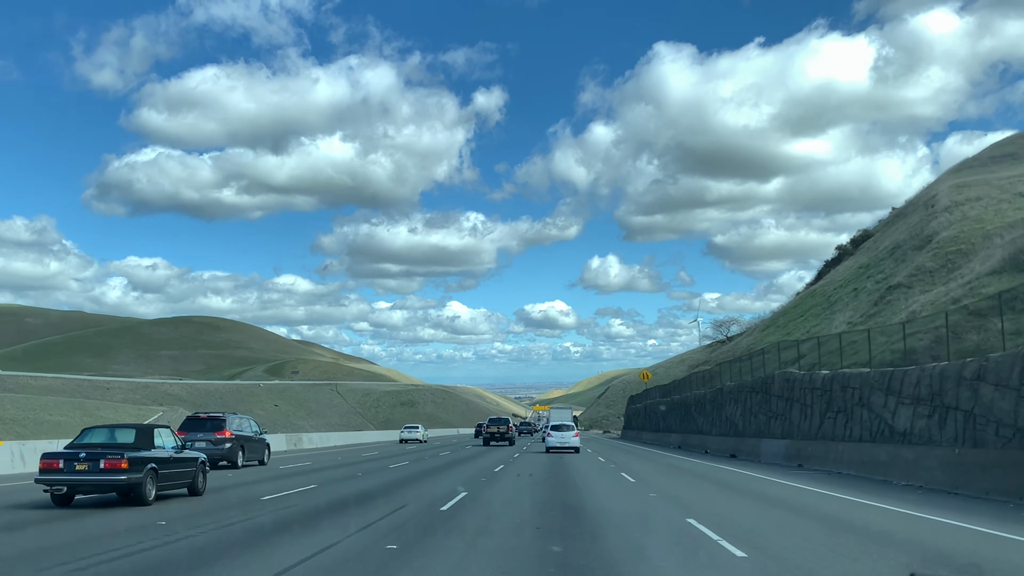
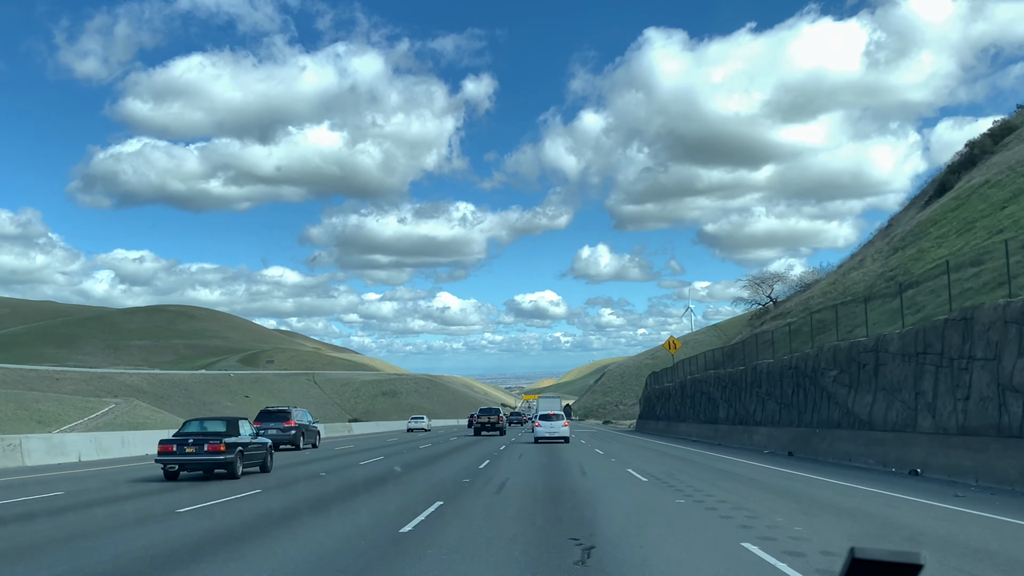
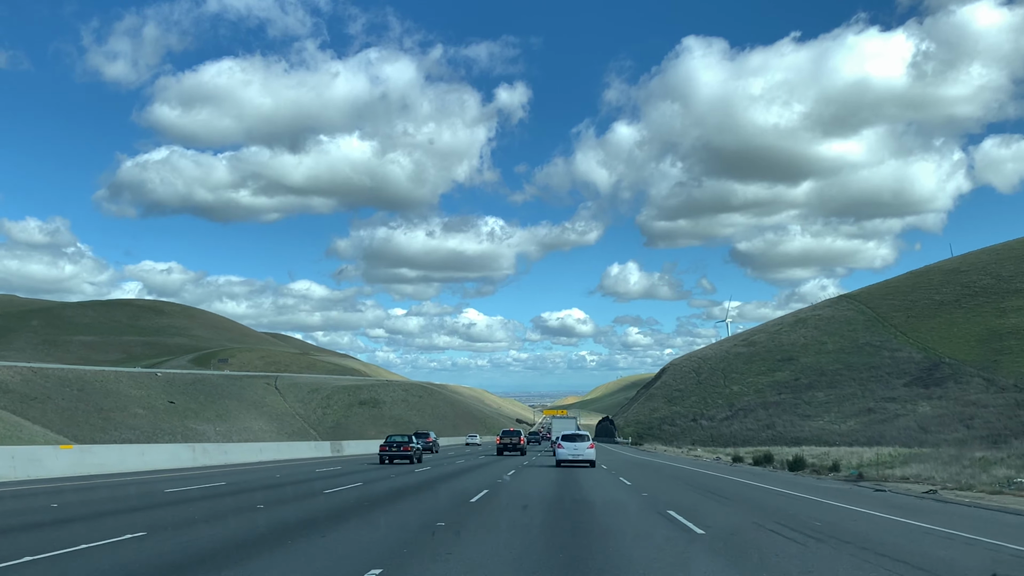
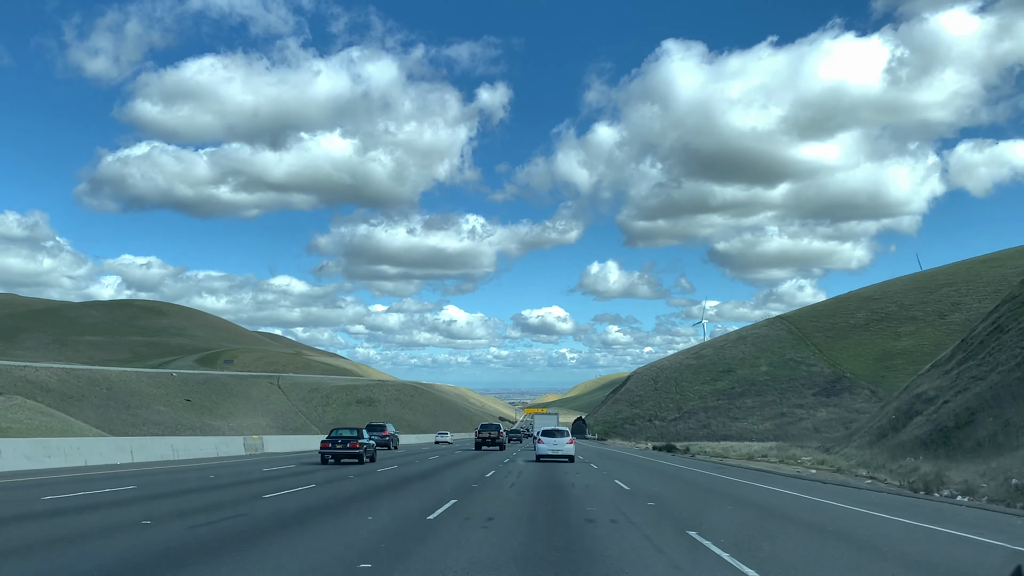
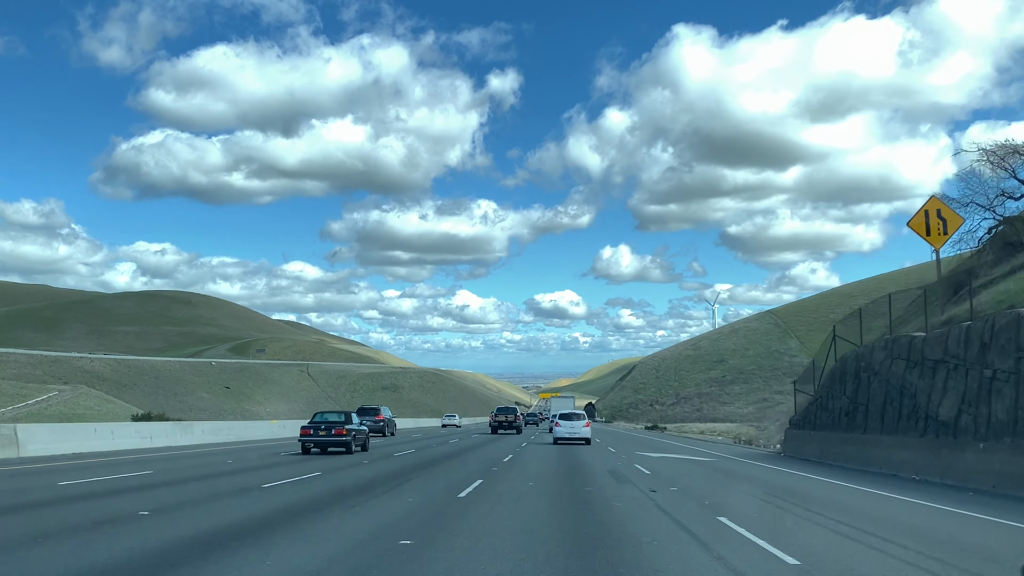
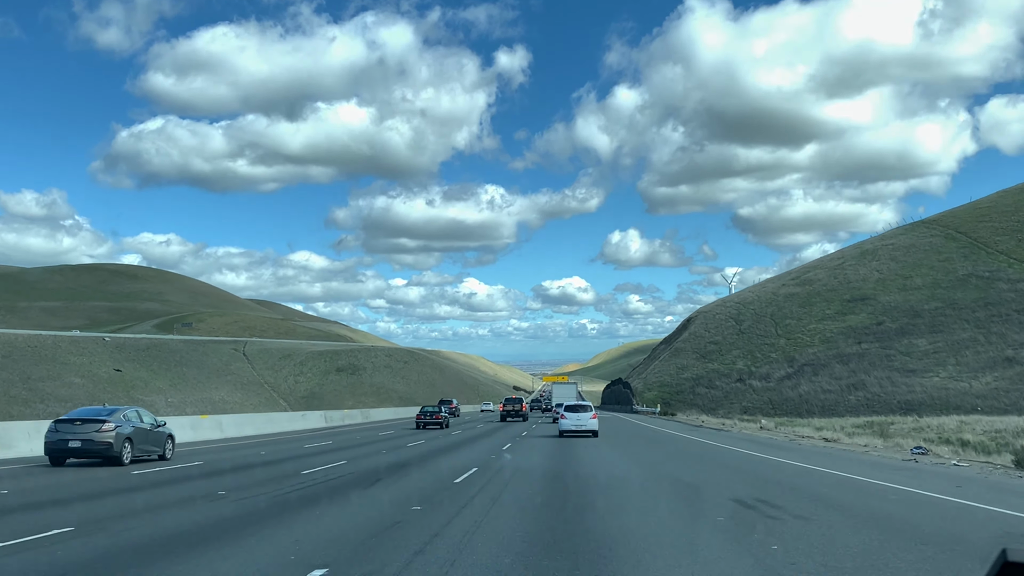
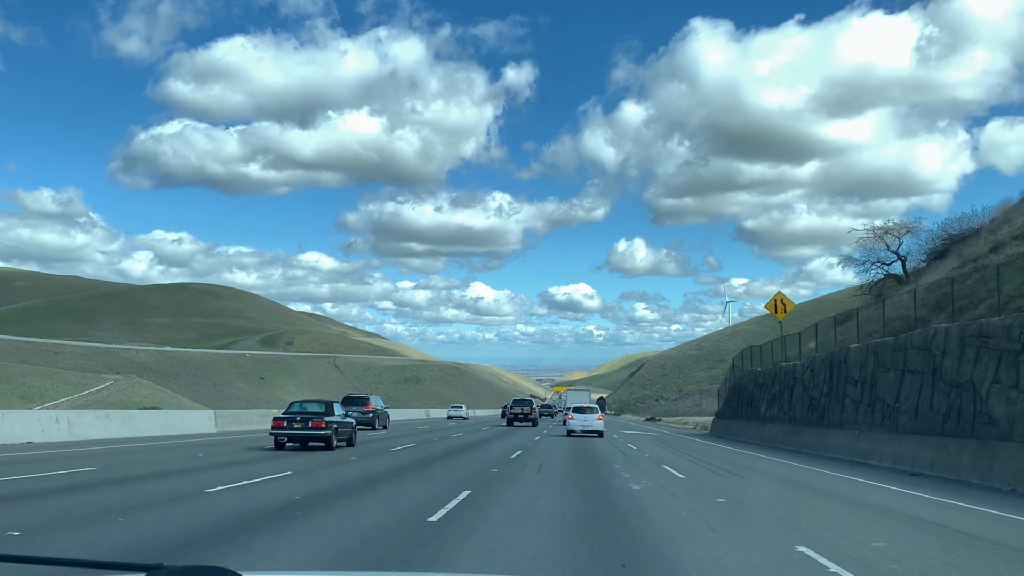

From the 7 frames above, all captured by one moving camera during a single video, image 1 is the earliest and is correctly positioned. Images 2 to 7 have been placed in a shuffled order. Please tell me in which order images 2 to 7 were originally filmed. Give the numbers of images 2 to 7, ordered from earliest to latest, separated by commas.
2, 7, 5, 4, 3, 6
